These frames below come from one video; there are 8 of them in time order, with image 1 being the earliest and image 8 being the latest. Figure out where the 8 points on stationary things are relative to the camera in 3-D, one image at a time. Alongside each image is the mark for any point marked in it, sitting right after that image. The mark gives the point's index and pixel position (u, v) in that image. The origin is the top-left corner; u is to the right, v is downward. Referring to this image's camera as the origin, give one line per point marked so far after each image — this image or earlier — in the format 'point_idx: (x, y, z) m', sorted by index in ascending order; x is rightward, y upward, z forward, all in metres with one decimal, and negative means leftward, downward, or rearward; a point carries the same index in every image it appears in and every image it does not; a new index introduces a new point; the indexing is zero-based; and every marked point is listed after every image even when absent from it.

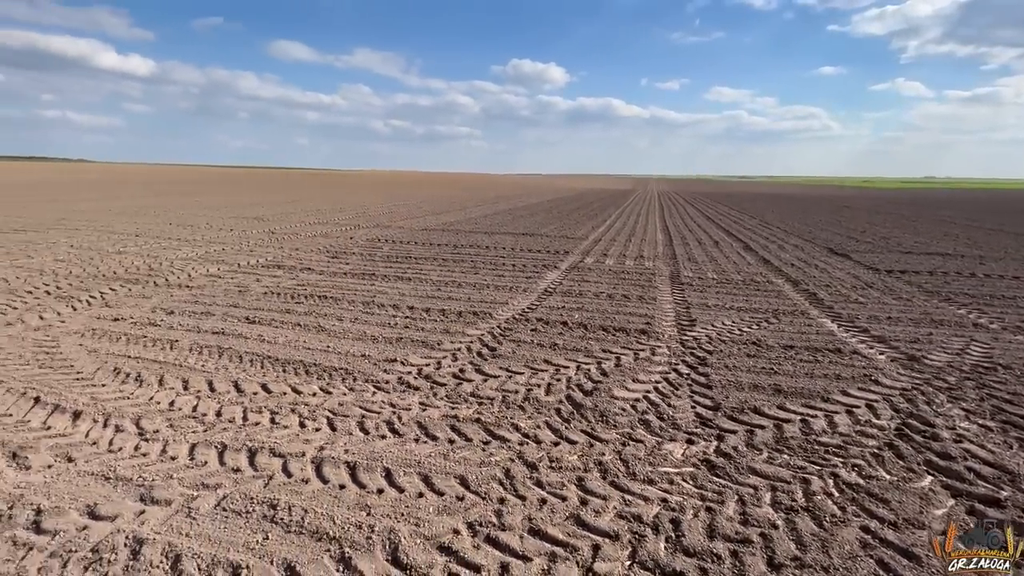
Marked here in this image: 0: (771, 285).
0: (+5.1, 0.0, +9.2) m
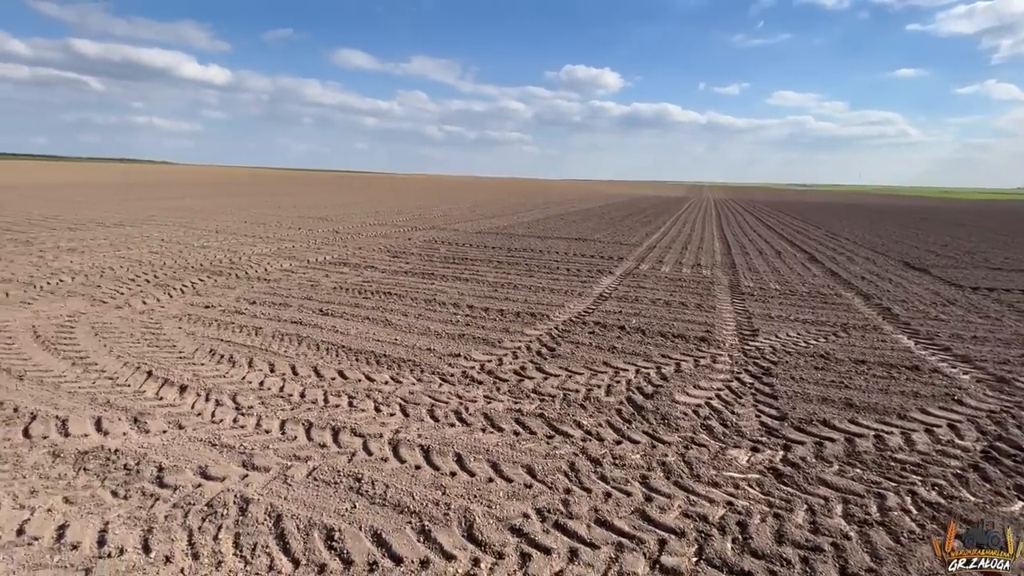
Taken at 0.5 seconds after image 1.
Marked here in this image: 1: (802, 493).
0: (+6.1, -0.2, +8.8) m
1: (+2.0, -1.4, +3.2) m
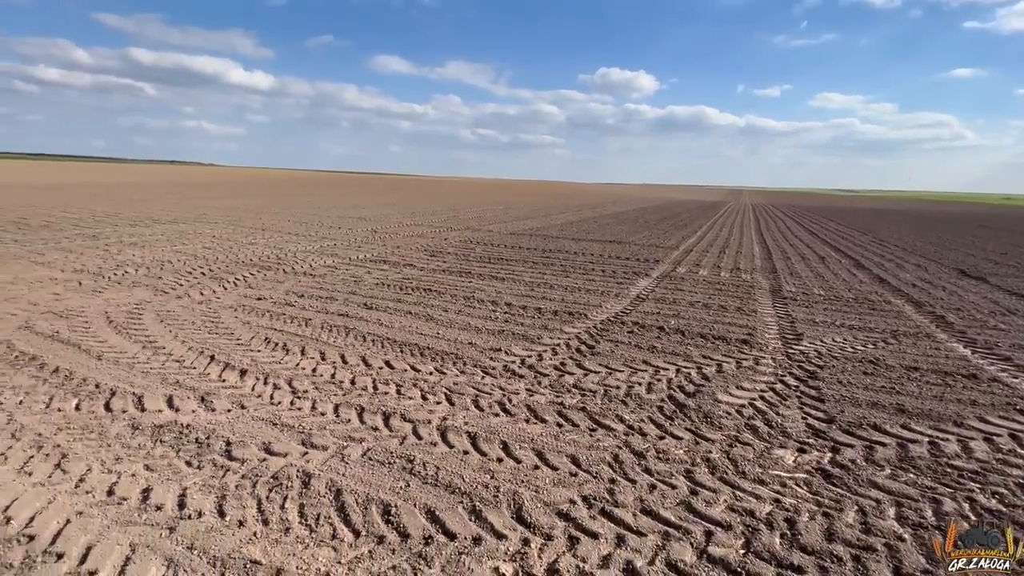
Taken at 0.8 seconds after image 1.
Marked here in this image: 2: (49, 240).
0: (+6.8, -0.3, +8.5) m
1: (+2.3, -1.4, +3.2) m
2: (-12.8, +1.3, +12.9) m
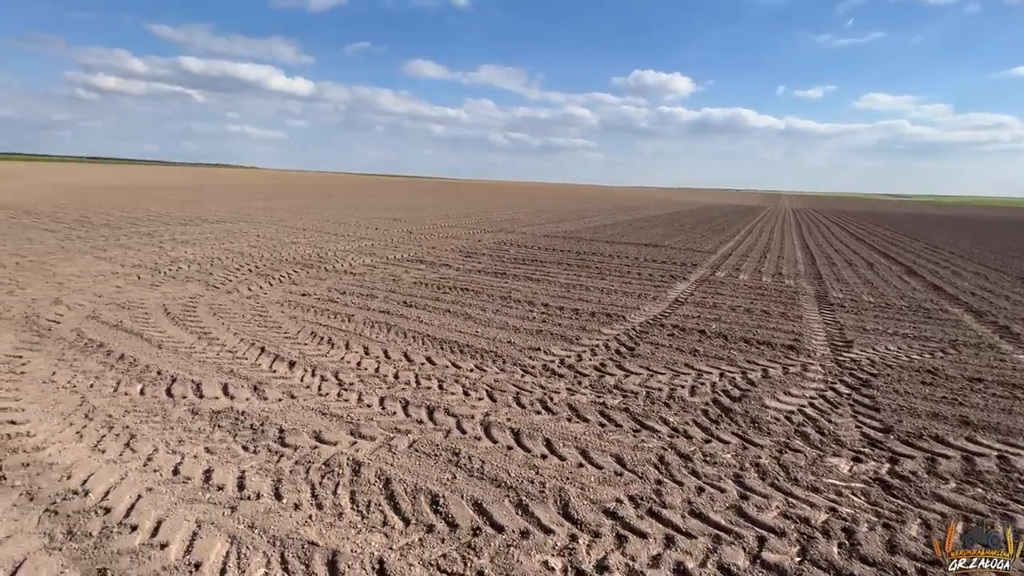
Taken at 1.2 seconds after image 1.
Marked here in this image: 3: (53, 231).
0: (+7.5, -0.4, +8.0) m
1: (+2.6, -1.4, +3.0) m
2: (-11.8, +1.5, +13.7) m
3: (-14.1, +1.8, +14.4) m
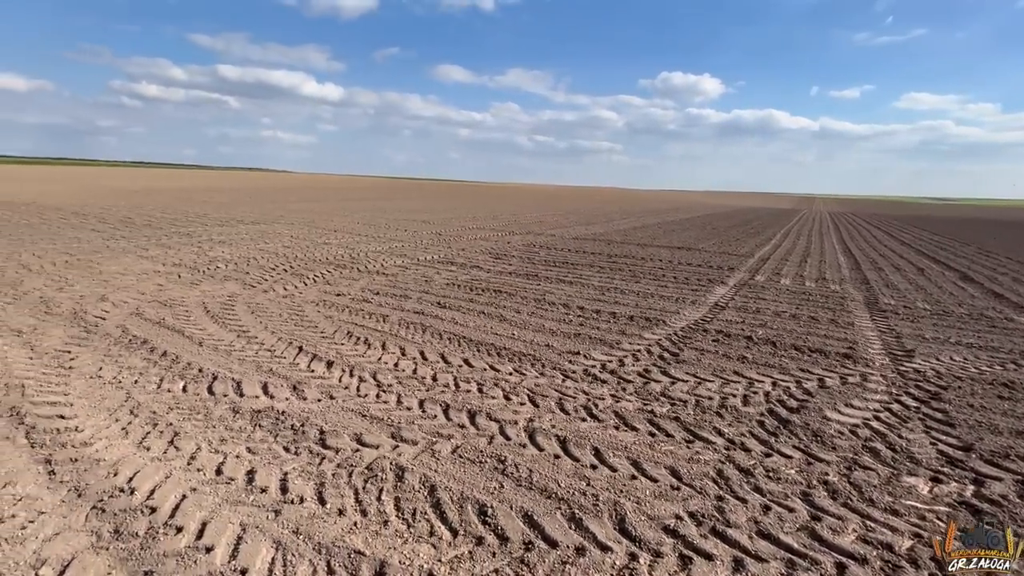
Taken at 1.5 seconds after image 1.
0: (+8.0, -0.6, +7.5) m
1: (+2.9, -1.4, +2.7) m
2: (-10.9, +1.6, +14.1) m
3: (-13.2, +1.8, +14.9) m
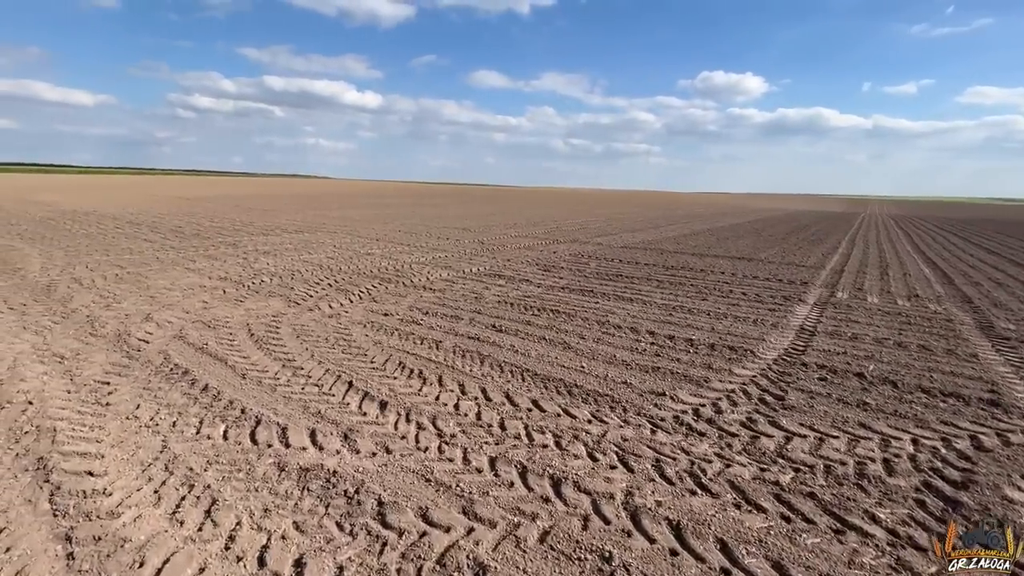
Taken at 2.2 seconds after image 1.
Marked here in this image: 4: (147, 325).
0: (+8.9, -0.9, +6.2) m
1: (+3.4, -1.7, +1.8) m
2: (-9.5, +1.2, +14.2) m
3: (-11.7, +1.5, +15.2) m
4: (-5.0, -0.5, +6.4) m
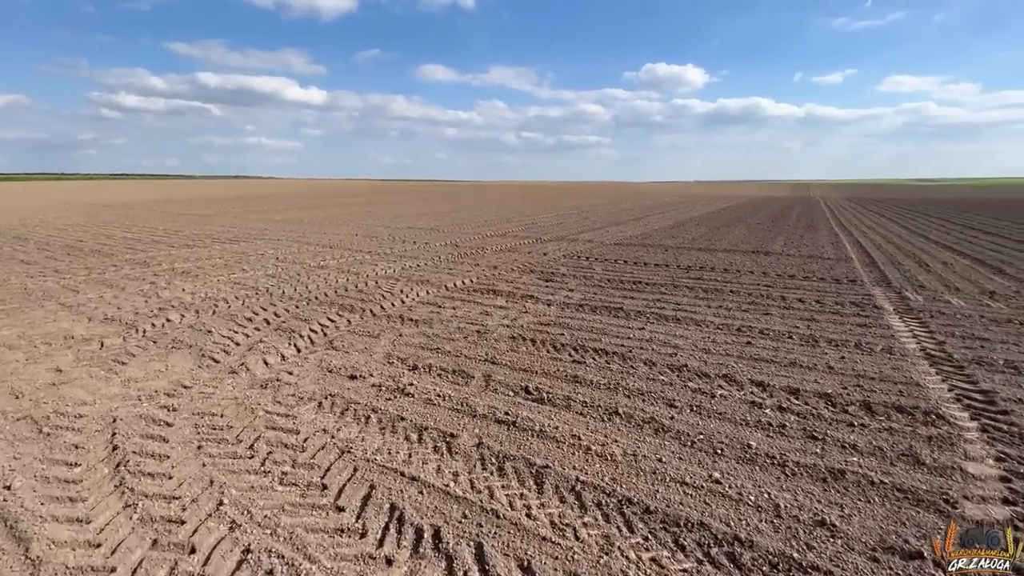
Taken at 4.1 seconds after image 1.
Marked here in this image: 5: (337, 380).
0: (+9.3, -0.9, +4.6) m
1: (+4.3, -2.0, -0.2) m
2: (-9.8, +0.5, +11.0) m
3: (-12.1, +0.6, +11.7) m
4: (-4.5, -1.1, +3.6) m
5: (-1.8, -0.9, +4.7) m
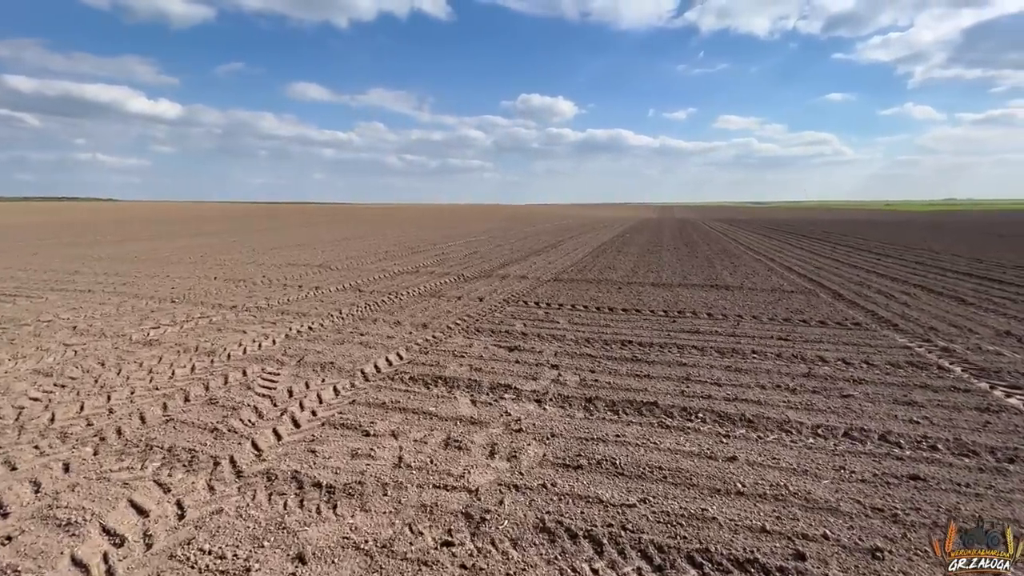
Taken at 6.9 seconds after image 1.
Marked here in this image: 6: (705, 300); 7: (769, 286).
0: (+9.6, -1.3, +3.8) m
1: (+5.9, -2.4, -2.1) m
2: (-10.5, -1.1, +5.6) m
3: (-12.9, -1.1, +5.8) m
4: (-3.6, -2.1, -0.4) m
5: (-1.2, -1.8, +1.3) m
6: (+4.3, -0.2, +10.4) m
7: (+6.7, +0.1, +12.3) m
